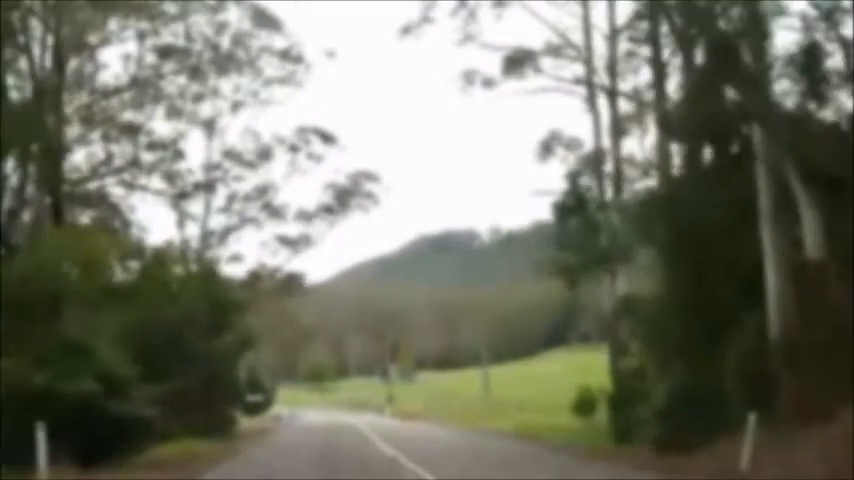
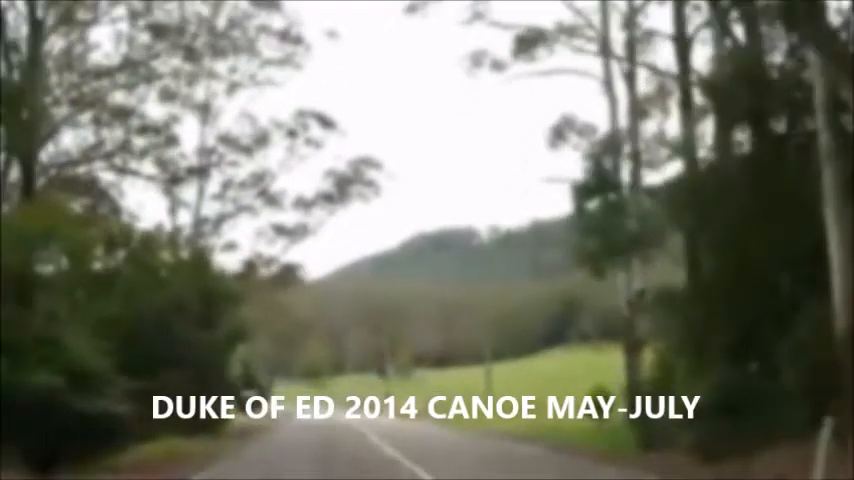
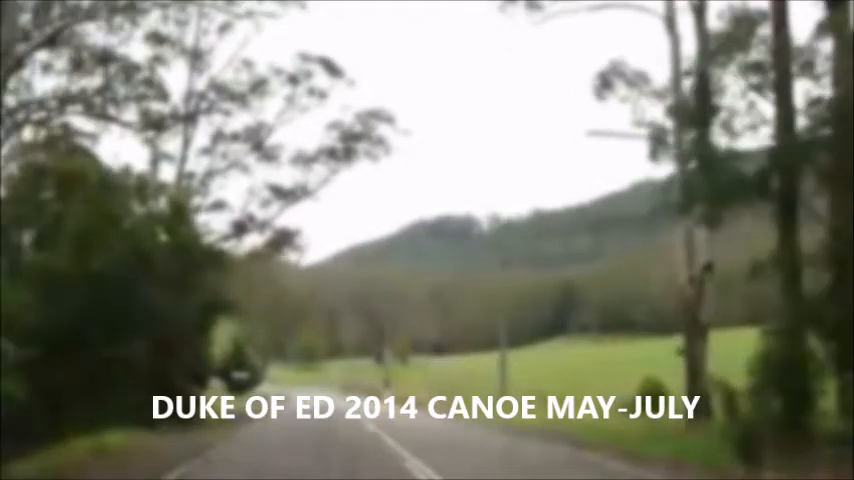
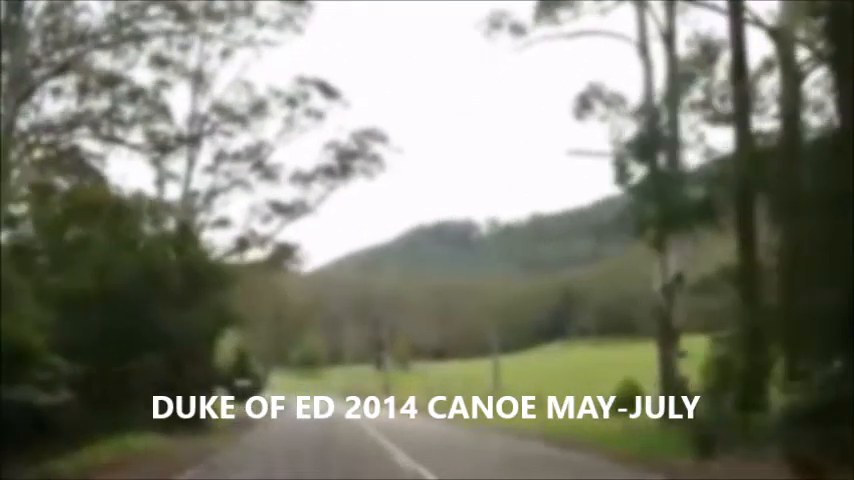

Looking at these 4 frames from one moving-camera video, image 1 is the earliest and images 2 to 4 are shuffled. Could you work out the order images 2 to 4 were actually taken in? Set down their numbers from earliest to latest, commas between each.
2, 4, 3
